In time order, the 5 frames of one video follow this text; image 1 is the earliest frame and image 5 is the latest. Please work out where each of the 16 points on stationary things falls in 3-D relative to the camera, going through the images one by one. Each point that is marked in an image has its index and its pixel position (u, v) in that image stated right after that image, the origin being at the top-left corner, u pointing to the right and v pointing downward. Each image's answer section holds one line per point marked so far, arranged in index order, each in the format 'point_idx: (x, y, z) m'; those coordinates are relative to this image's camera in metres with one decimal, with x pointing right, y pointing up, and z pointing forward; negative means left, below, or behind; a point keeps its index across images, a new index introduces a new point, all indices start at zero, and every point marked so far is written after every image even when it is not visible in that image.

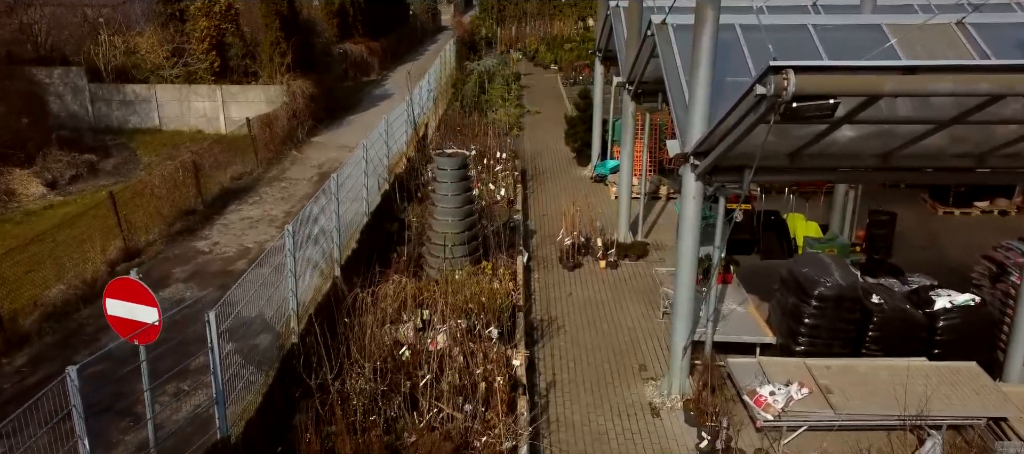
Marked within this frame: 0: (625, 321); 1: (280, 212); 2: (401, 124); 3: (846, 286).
0: (+1.2, -1.0, +8.2) m
1: (-3.3, +0.2, +11.3) m
2: (-1.7, +1.6, +12.1) m
3: (+2.7, -0.5, +6.3) m
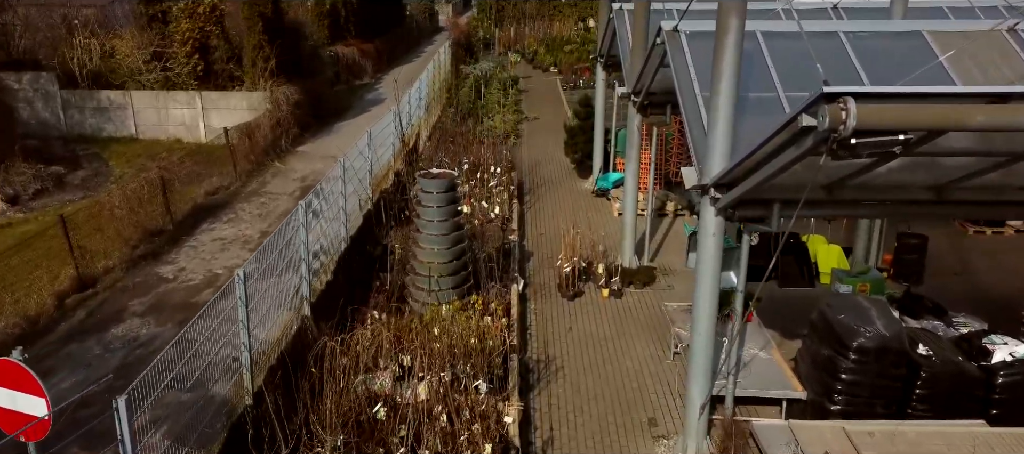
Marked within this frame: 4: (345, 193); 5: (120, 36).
0: (+1.1, -1.3, +7.3) m
1: (-3.4, -0.1, +10.5) m
2: (-1.8, +1.3, +11.2) m
3: (+2.6, -0.8, +5.4) m
4: (-1.8, +0.4, +8.7) m
5: (-8.2, +4.0, +16.6) m
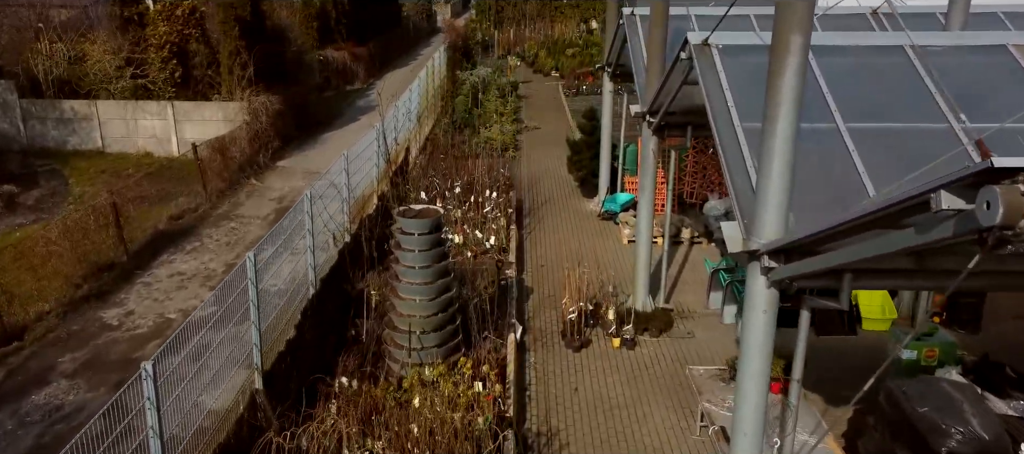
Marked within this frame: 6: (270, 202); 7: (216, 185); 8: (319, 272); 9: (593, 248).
0: (+1.1, -1.6, +6.1) m
1: (-3.4, -0.4, +9.3) m
2: (-1.8, +0.9, +10.1) m
3: (+2.5, -1.1, +4.2) m
4: (-1.9, 0.0, +7.5) m
5: (-8.2, +3.6, +15.4) m
6: (-3.6, +0.4, +11.7) m
7: (-4.5, +0.6, +12.0) m
8: (-1.8, -0.4, +7.5) m
9: (+1.1, -0.3, +10.3) m
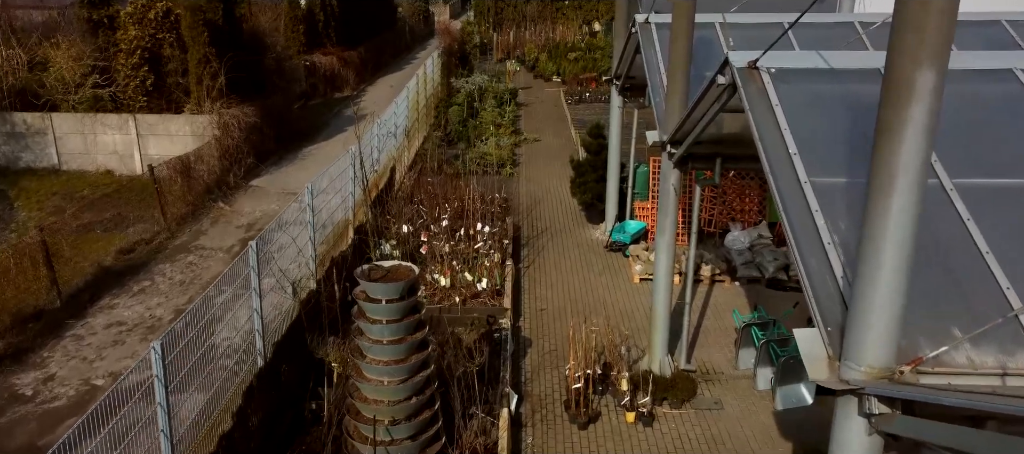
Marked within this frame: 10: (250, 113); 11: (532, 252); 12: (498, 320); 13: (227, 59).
0: (+1.0, -2.1, +4.9) m
1: (-3.5, -0.8, +8.0) m
2: (-1.8, +0.5, +8.8) m
3: (+2.5, -1.6, +2.9) m
4: (-1.9, -0.4, +6.2) m
5: (-8.3, +3.2, +14.1) m
6: (-3.6, 0.0, +10.4) m
7: (-4.5, +0.2, +10.7) m
8: (-1.9, -0.8, +6.2) m
9: (+1.0, -0.7, +9.0) m
10: (-4.3, +1.9, +12.9) m
11: (+0.3, -0.3, +10.3) m
12: (-0.2, -0.9, +7.8) m
13: (-4.8, +2.9, +13.5) m
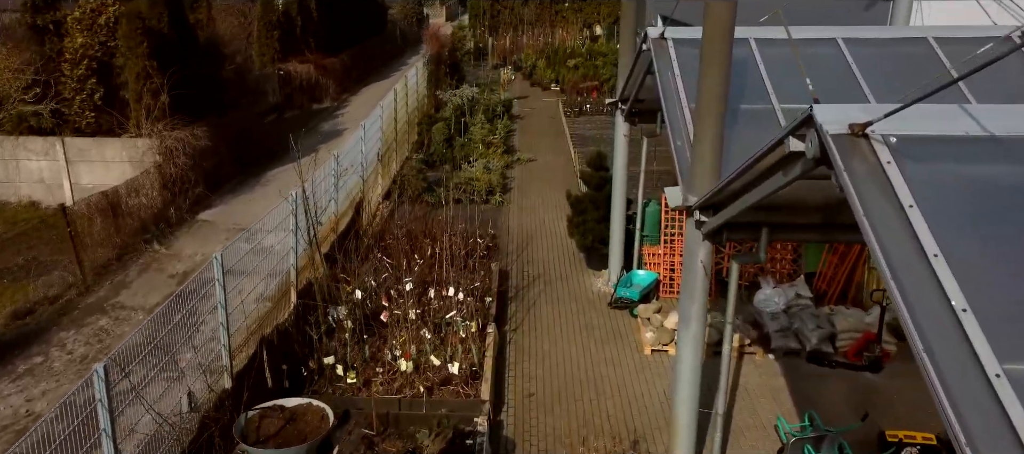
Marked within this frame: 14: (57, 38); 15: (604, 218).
0: (+0.8, -2.6, +3.1) m
1: (-3.6, -1.4, +6.3) m
2: (-2.0, 0.0, +7.1) m
3: (+2.3, -2.1, +1.2) m
4: (-2.1, -1.0, +4.5) m
5: (-8.4, +2.7, +12.4) m
6: (-3.8, -0.6, +8.7) m
7: (-4.7, -0.3, +9.0) m
8: (-2.1, -1.4, +4.5) m
9: (+0.8, -1.3, +7.3) m
10: (-4.5, +1.3, +11.2) m
11: (+0.1, -0.9, +8.5) m
12: (-0.3, -1.5, +6.0) m
13: (-5.0, +2.3, +11.7) m
14: (-7.3, +2.9, +12.0) m
15: (+1.1, +0.1, +9.5) m
